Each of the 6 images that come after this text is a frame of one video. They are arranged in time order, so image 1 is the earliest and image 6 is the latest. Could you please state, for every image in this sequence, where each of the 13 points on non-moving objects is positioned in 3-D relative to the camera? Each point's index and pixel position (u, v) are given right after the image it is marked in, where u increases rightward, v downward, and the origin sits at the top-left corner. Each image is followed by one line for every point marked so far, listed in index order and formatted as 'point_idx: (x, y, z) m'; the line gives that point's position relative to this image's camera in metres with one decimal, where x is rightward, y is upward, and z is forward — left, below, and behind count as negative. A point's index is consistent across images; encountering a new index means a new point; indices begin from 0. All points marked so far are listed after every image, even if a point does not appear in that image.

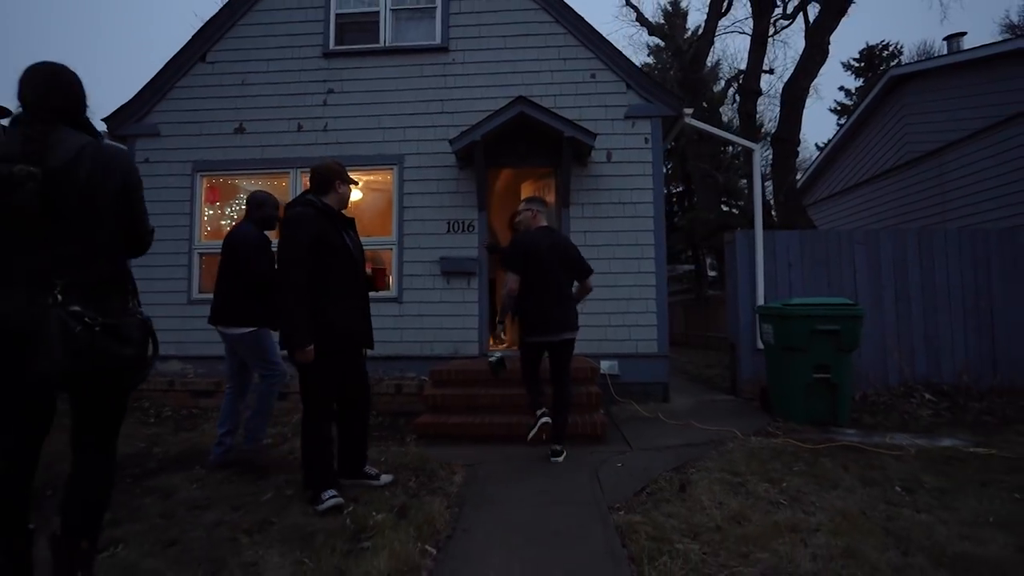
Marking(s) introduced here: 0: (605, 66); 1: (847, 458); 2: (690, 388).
0: (+1.5, +3.5, +8.9) m
1: (+3.1, -1.5, +5.2) m
2: (+2.9, -1.6, +9.2) m
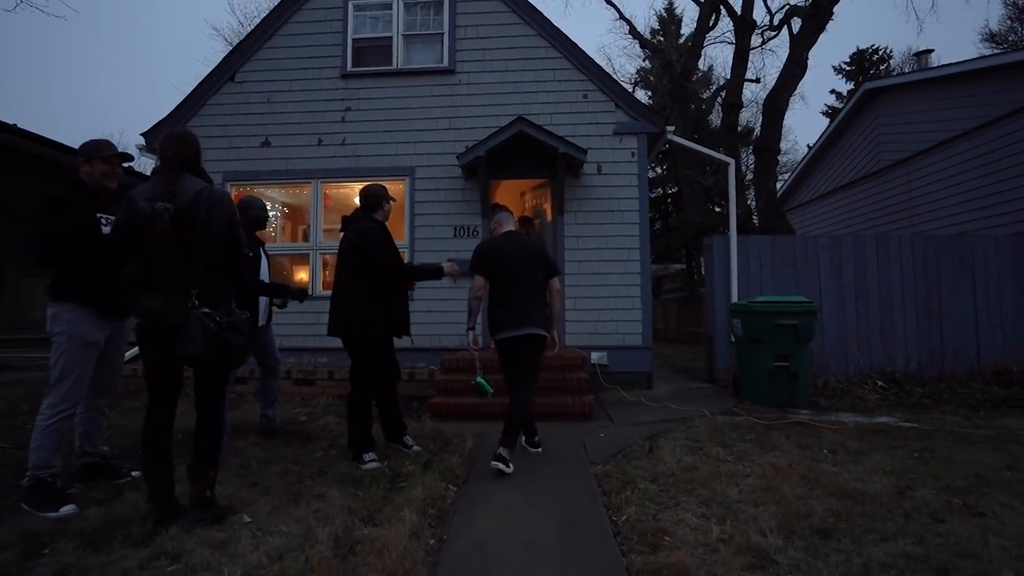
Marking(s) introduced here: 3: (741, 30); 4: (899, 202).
0: (+1.5, +3.5, +9.9) m
1: (+3.1, -1.5, +6.2) m
2: (+2.9, -1.6, +10.2) m
3: (+5.6, +6.3, +14.0) m
4: (+9.3, +2.0, +13.7) m
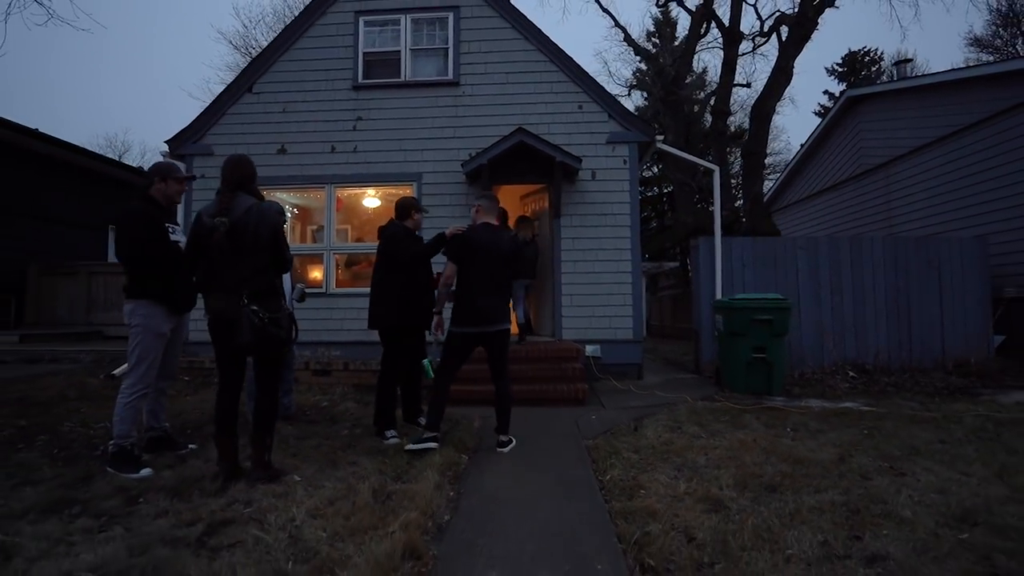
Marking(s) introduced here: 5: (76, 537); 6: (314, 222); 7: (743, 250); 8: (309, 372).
0: (+1.5, +3.5, +10.6) m
1: (+3.1, -1.5, +7.0) m
2: (+2.9, -1.6, +11.0) m
3: (+5.6, +6.4, +14.8) m
4: (+9.3, +2.1, +14.5) m
5: (-2.4, -1.4, +3.1) m
6: (-3.9, +1.3, +11.2) m
7: (+4.1, +0.7, +10.3) m
8: (-3.2, -1.3, +9.2) m
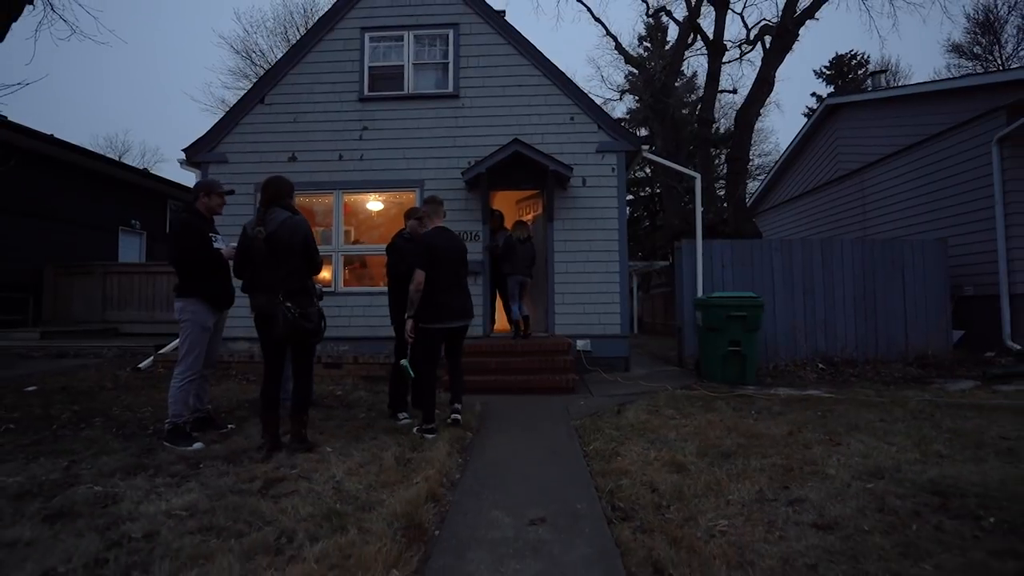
0: (+1.4, +3.6, +11.4) m
1: (+3.1, -1.5, +7.8) m
2: (+2.8, -1.5, +11.8) m
3: (+5.5, +6.4, +15.6) m
4: (+9.2, +2.1, +15.3) m
5: (-2.4, -1.4, +3.9) m
6: (-4.0, +1.3, +11.9) m
7: (+4.1, +0.7, +11.1) m
8: (-3.3, -1.3, +9.9) m
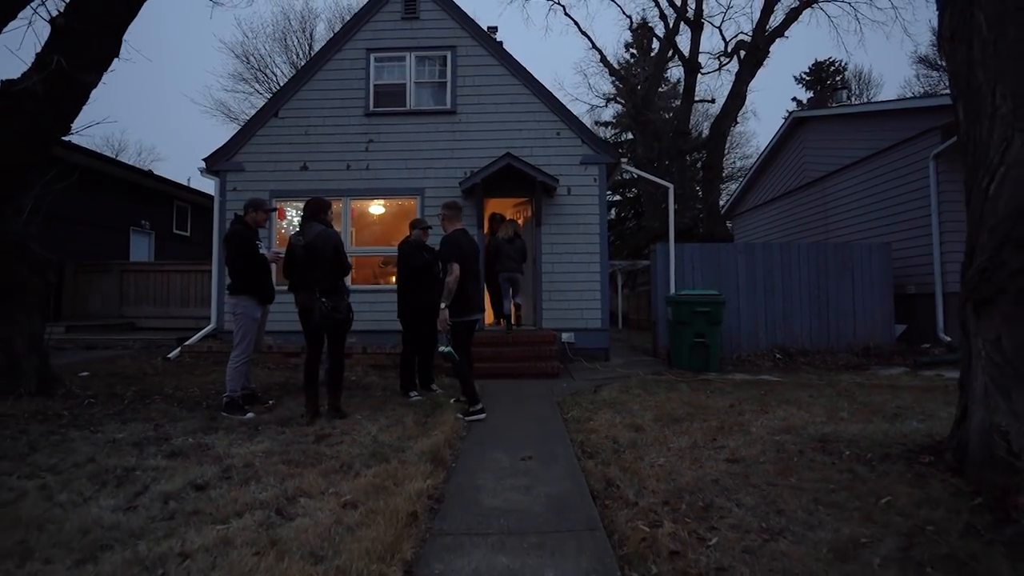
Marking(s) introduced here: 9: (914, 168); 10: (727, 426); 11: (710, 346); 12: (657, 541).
0: (+1.2, +3.6, +12.7) m
1: (+2.9, -1.5, +9.1) m
2: (+2.6, -1.5, +13.1) m
3: (+5.3, +6.5, +16.9) m
4: (+8.9, +2.2, +16.7) m
5: (-2.4, -1.4, +5.1) m
6: (-4.1, +1.4, +13.1) m
7: (+3.9, +0.7, +12.4) m
8: (-3.5, -1.3, +11.1) m
9: (+9.1, +2.7, +13.0) m
10: (+2.2, -1.4, +5.7) m
11: (+3.7, -1.1, +10.7) m
12: (+0.8, -1.3, +3.0) m
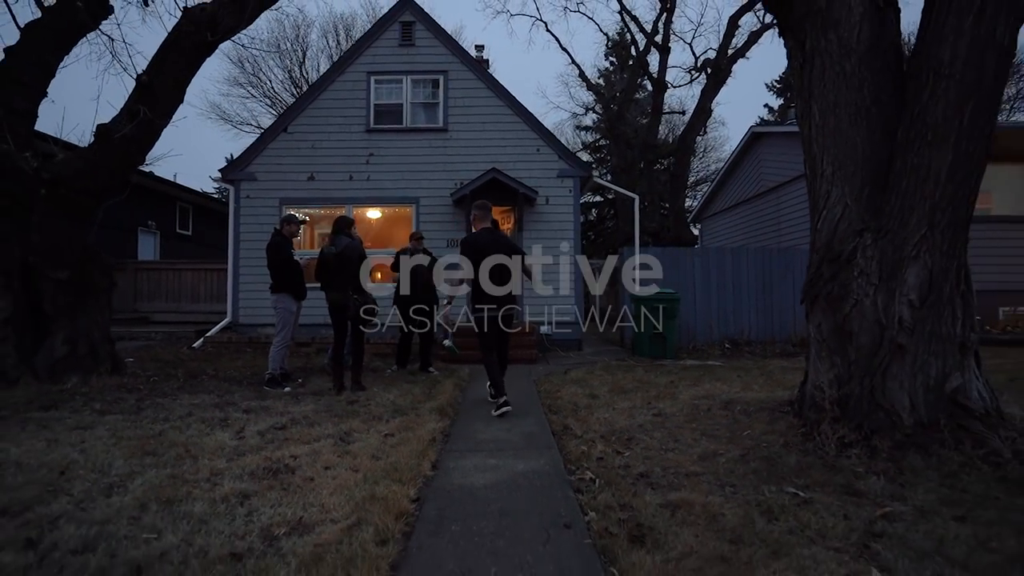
0: (+0.9, +3.6, +14.4) m
1: (+2.7, -1.5, +10.9) m
2: (+2.2, -1.5, +14.9) m
3: (+4.8, +6.5, +18.7) m
4: (+8.4, +2.2, +18.6) m
5: (-2.6, -1.4, +6.7) m
6: (-4.5, +1.4, +14.6) m
7: (+3.5, +0.8, +14.2) m
8: (-3.8, -1.3, +12.7) m
9: (+8.7, +2.7, +14.9) m
10: (+2.0, -1.4, +7.5) m
11: (+3.4, -1.1, +12.5) m
12: (+0.6, -1.4, +4.7) m
